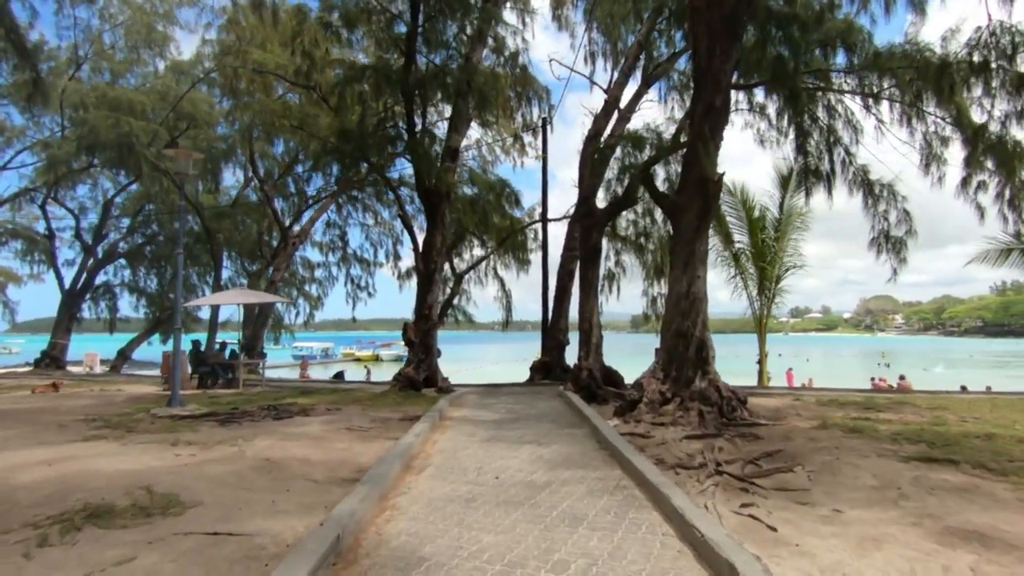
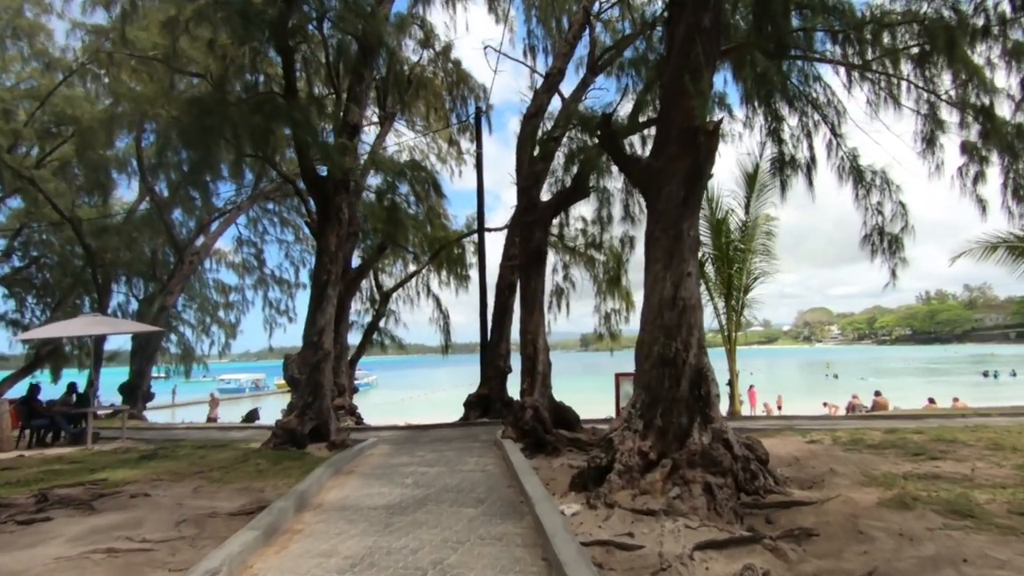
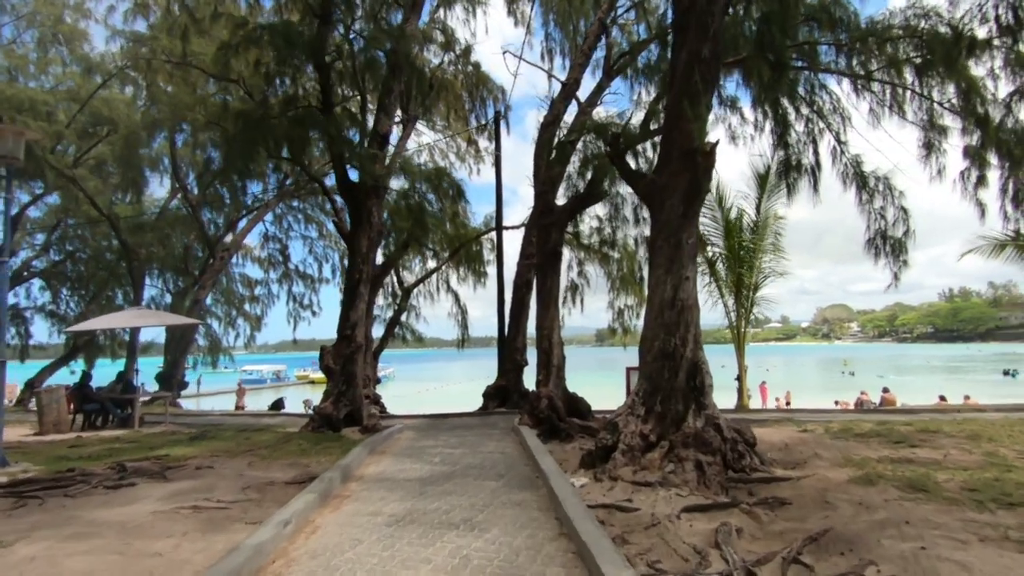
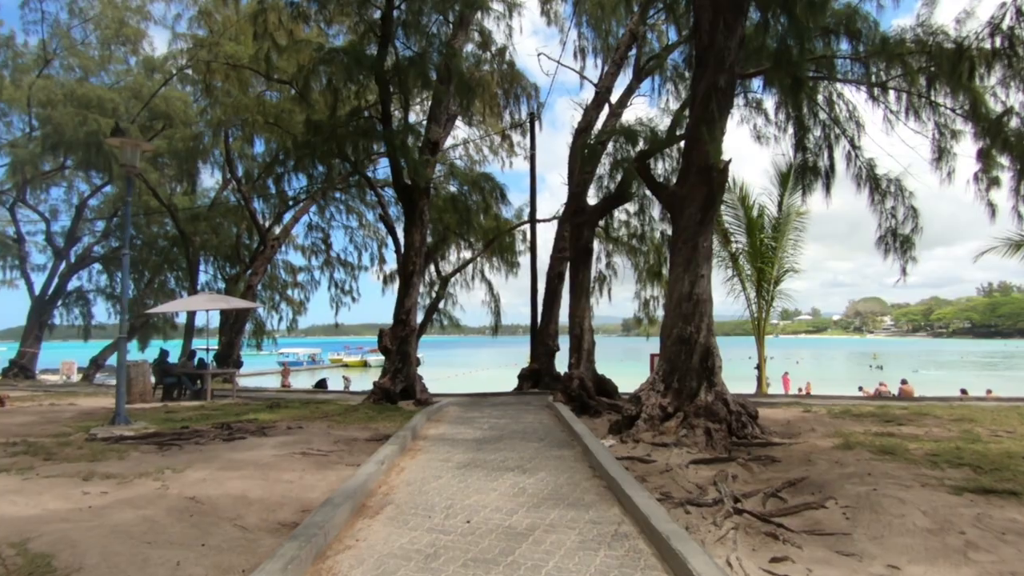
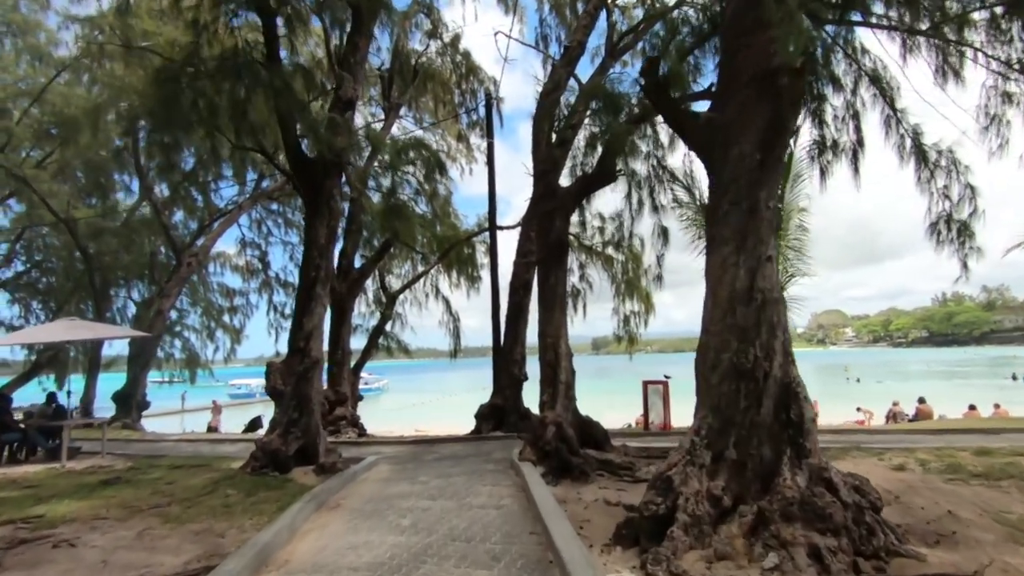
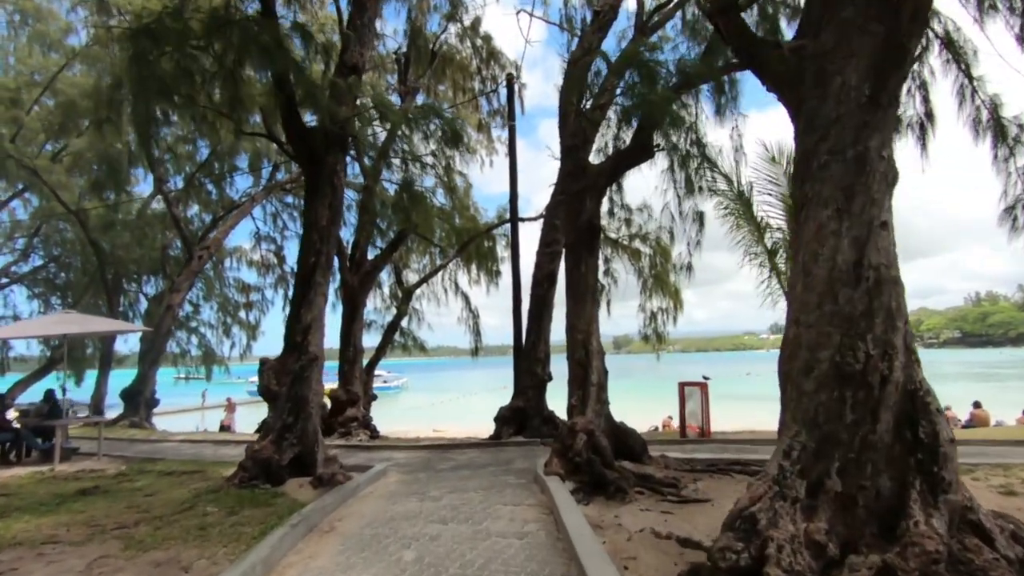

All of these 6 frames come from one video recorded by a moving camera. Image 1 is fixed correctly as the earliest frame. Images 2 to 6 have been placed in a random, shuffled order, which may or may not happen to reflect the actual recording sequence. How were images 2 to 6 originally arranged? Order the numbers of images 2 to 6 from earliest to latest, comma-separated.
4, 3, 2, 5, 6
